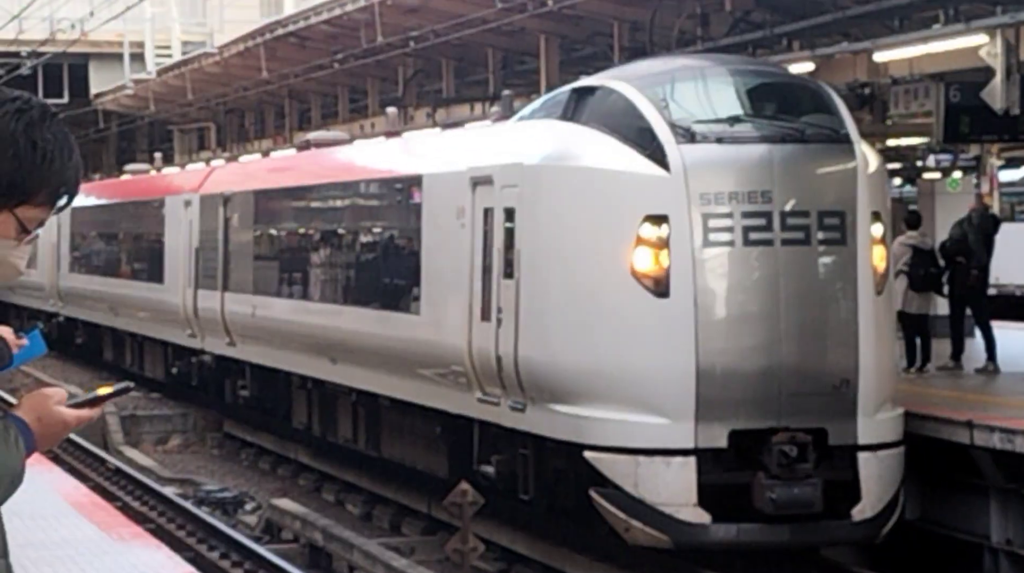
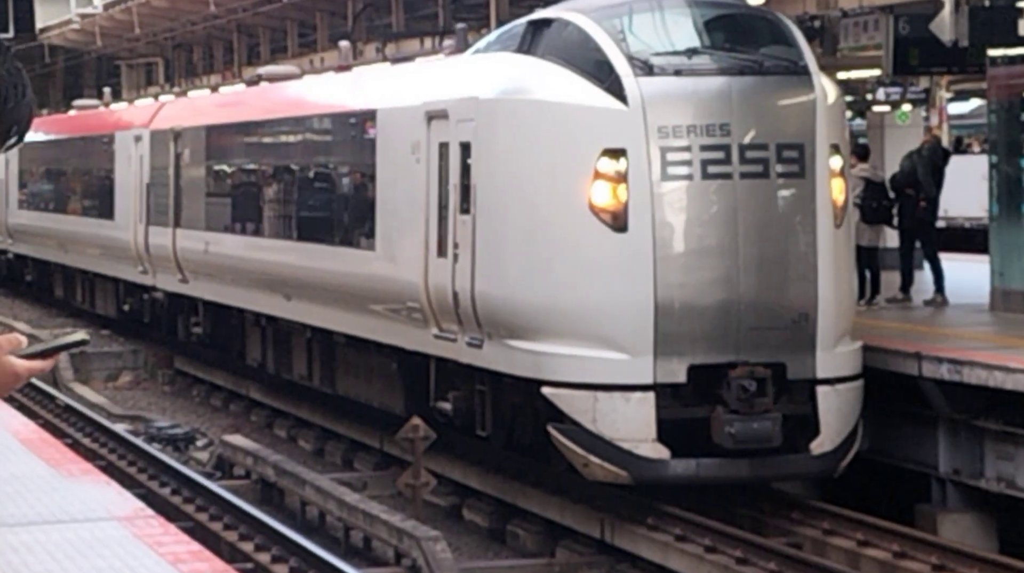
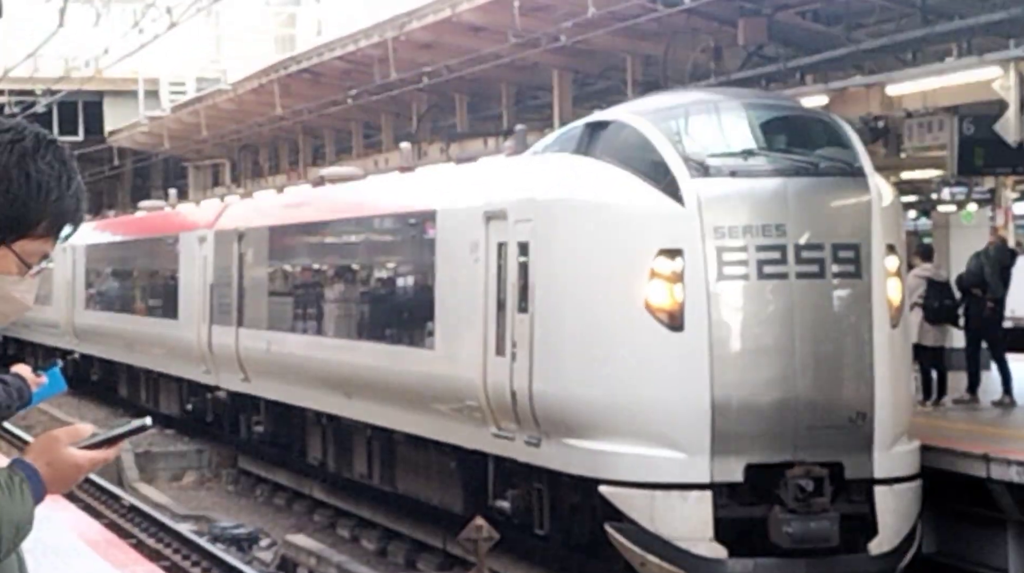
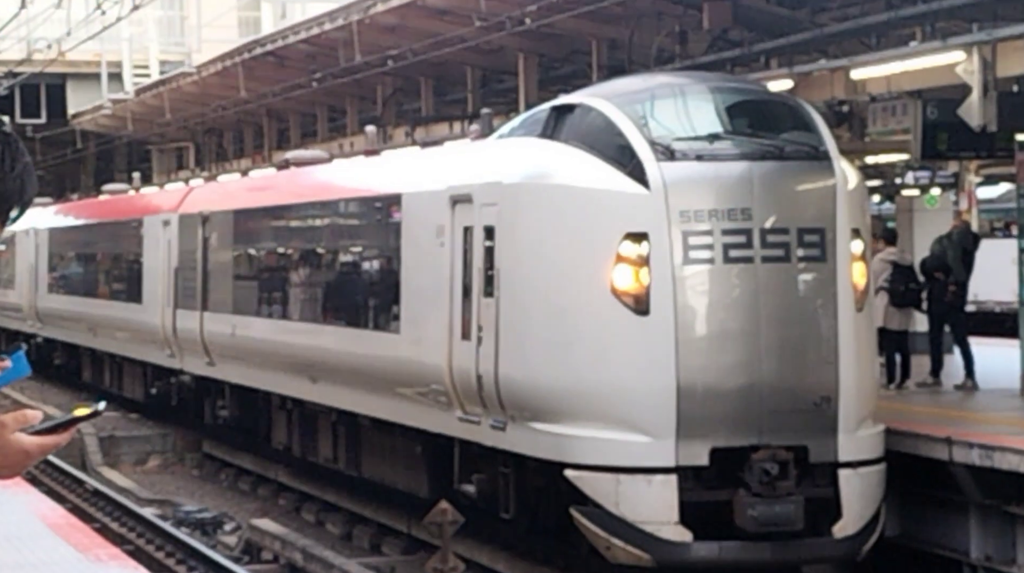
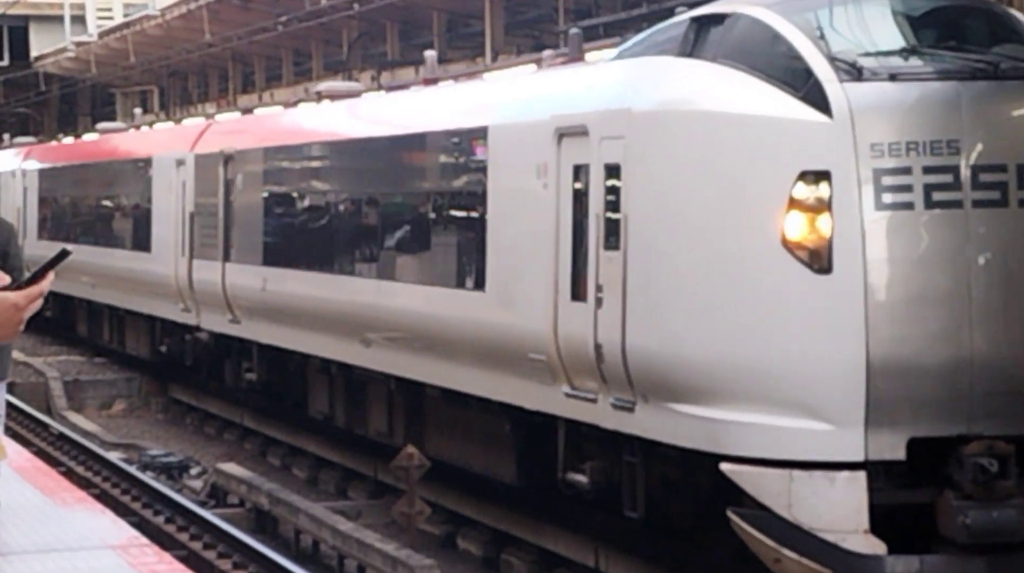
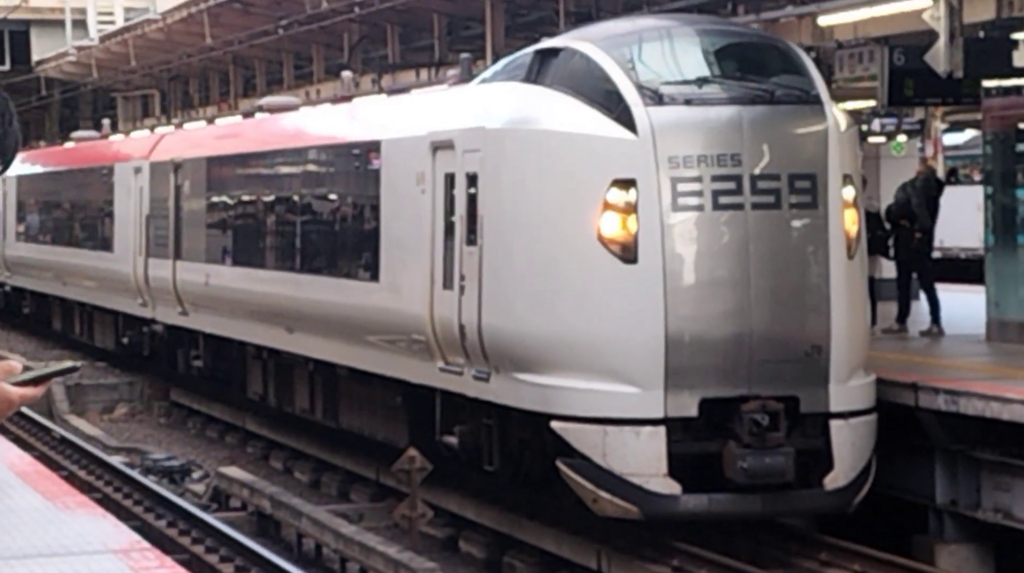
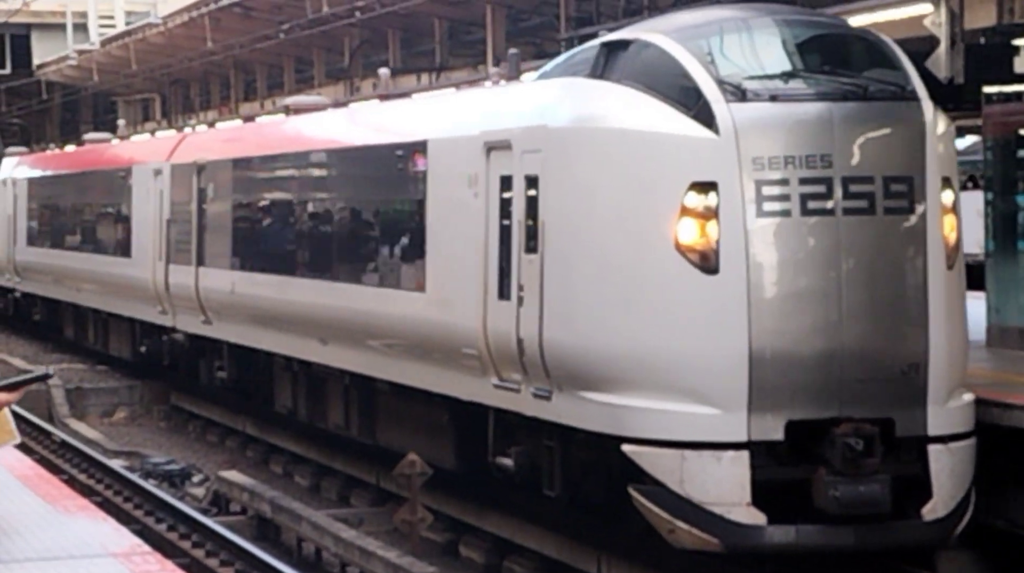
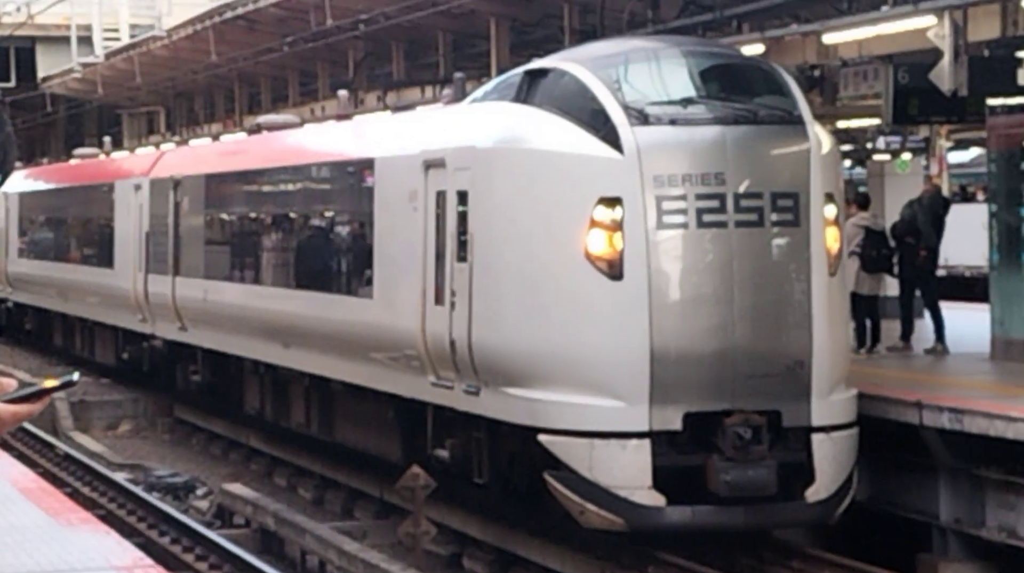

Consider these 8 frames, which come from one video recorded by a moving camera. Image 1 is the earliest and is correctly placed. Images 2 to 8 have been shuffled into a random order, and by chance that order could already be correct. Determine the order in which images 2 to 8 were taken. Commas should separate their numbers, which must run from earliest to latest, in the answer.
3, 4, 8, 2, 6, 7, 5
